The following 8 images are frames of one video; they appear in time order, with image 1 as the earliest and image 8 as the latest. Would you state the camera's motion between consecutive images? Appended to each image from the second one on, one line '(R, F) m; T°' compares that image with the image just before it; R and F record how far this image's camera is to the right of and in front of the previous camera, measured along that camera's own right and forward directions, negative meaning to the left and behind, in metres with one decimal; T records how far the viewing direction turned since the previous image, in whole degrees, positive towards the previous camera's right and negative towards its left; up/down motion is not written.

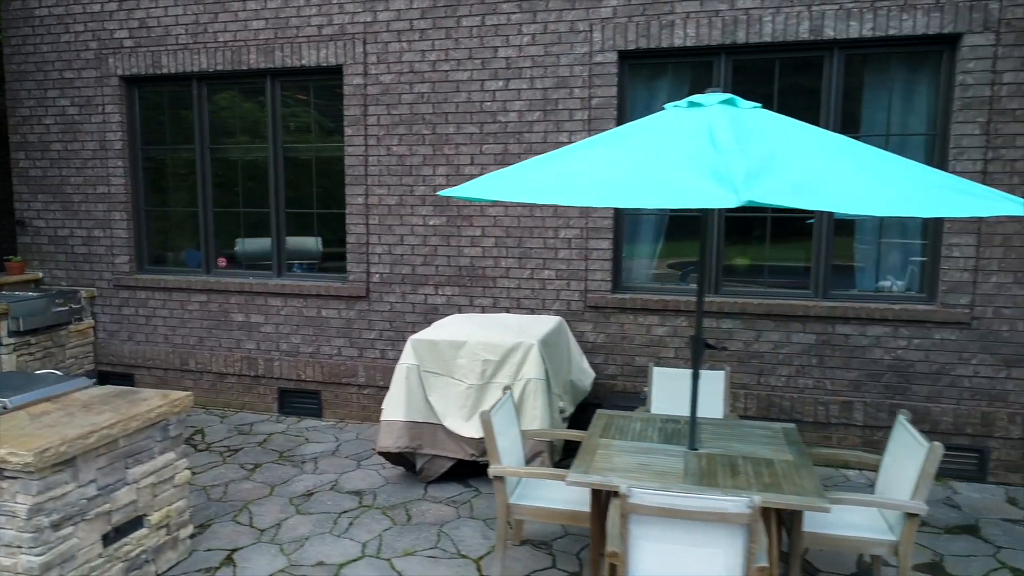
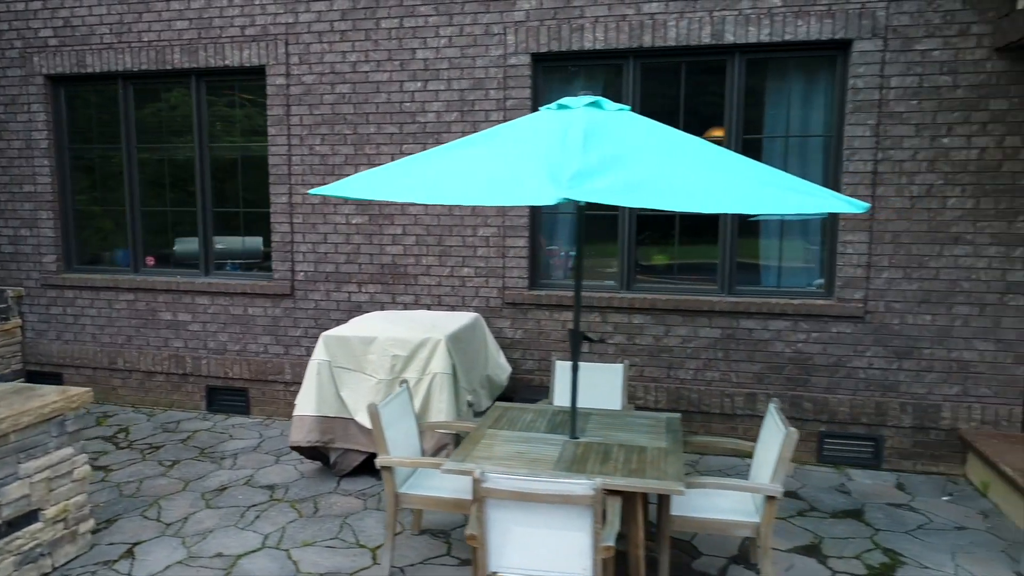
(+0.4, -0.1) m; +2°
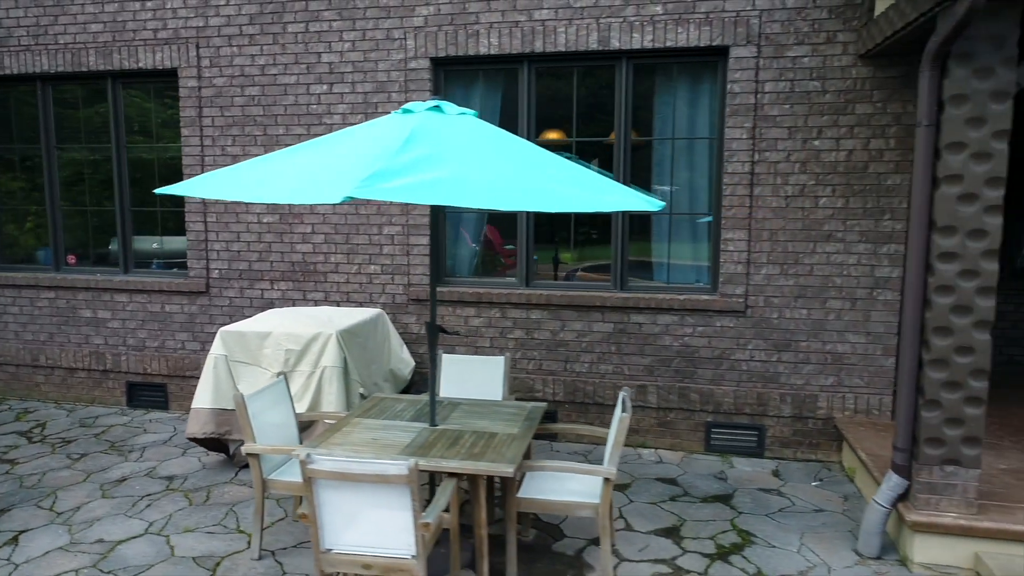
(+0.6, -0.2) m; +1°
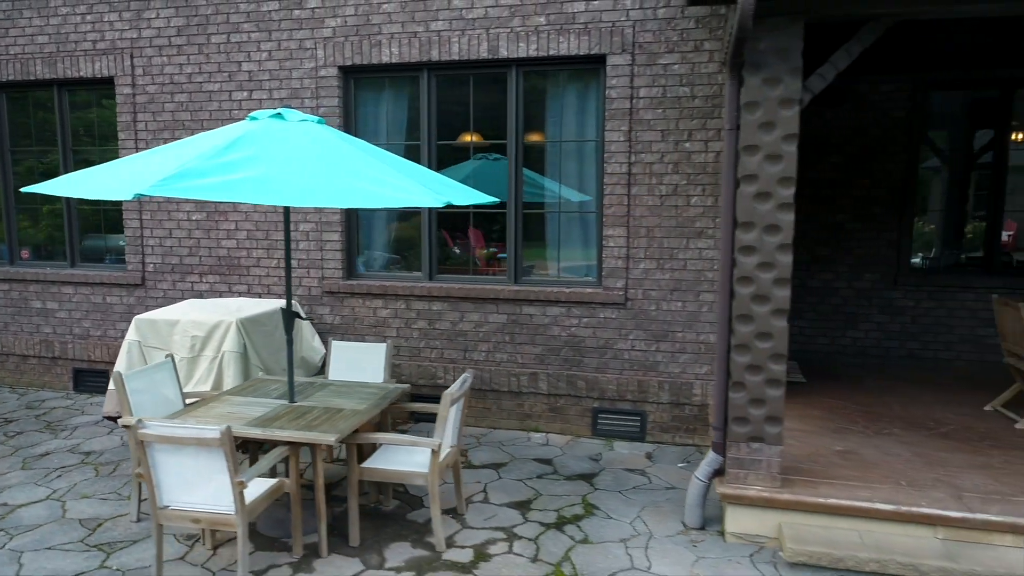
(+1.0, -0.3) m; -2°
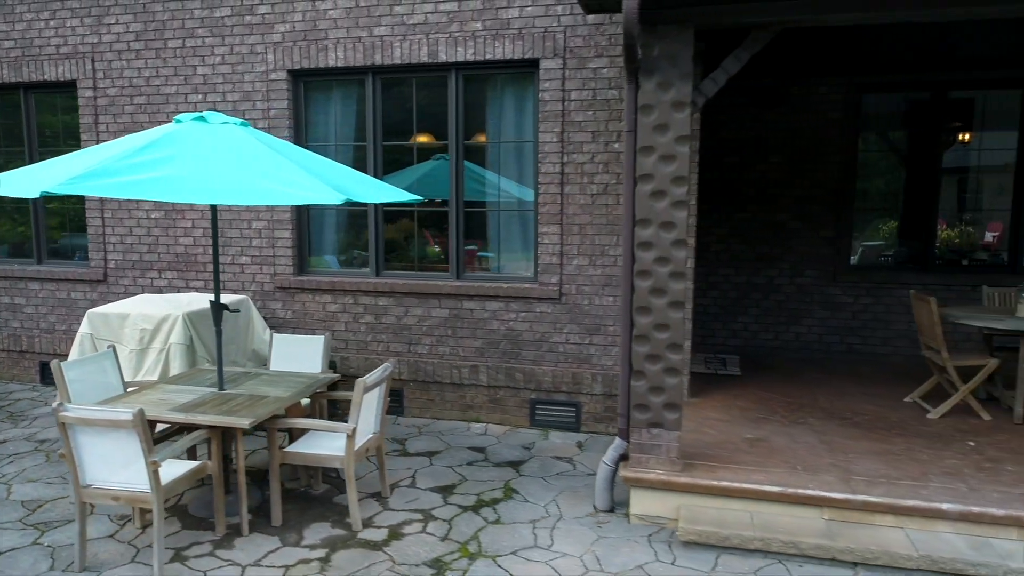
(+0.5, -0.2) m; 0°
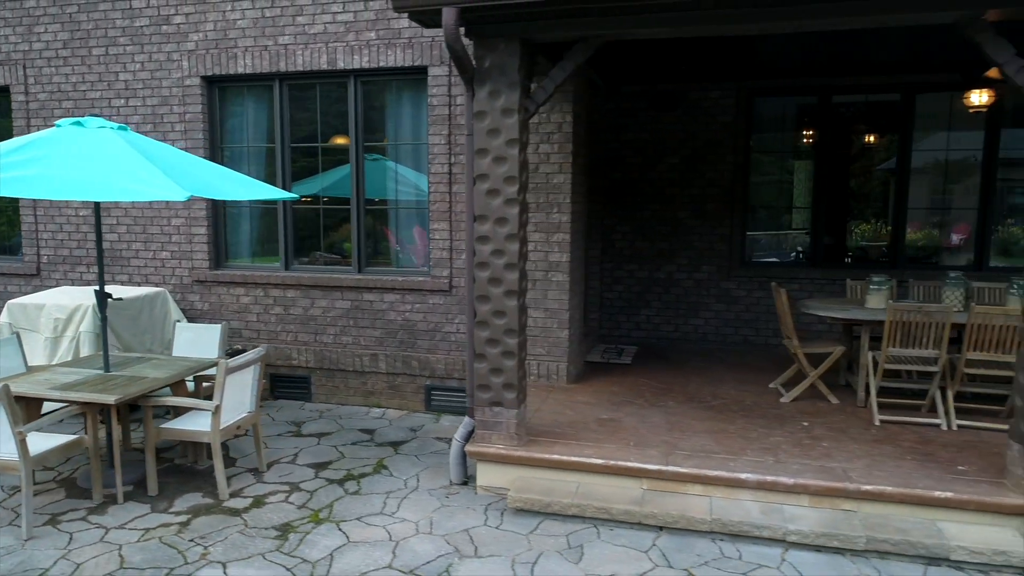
(+0.9, -0.4) m; 0°
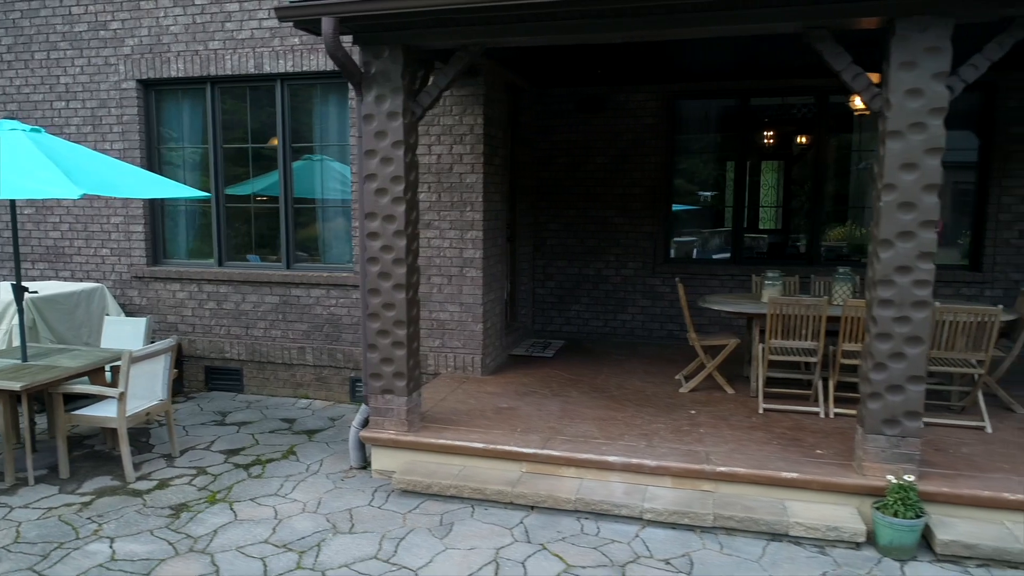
(+0.7, -0.2) m; 0°
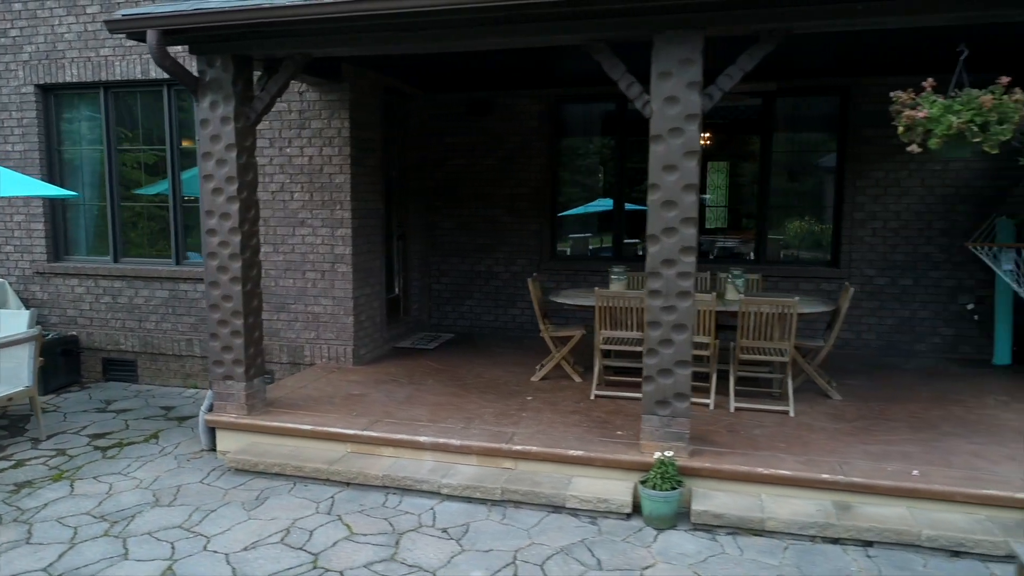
(+1.1, -0.3) m; 0°
